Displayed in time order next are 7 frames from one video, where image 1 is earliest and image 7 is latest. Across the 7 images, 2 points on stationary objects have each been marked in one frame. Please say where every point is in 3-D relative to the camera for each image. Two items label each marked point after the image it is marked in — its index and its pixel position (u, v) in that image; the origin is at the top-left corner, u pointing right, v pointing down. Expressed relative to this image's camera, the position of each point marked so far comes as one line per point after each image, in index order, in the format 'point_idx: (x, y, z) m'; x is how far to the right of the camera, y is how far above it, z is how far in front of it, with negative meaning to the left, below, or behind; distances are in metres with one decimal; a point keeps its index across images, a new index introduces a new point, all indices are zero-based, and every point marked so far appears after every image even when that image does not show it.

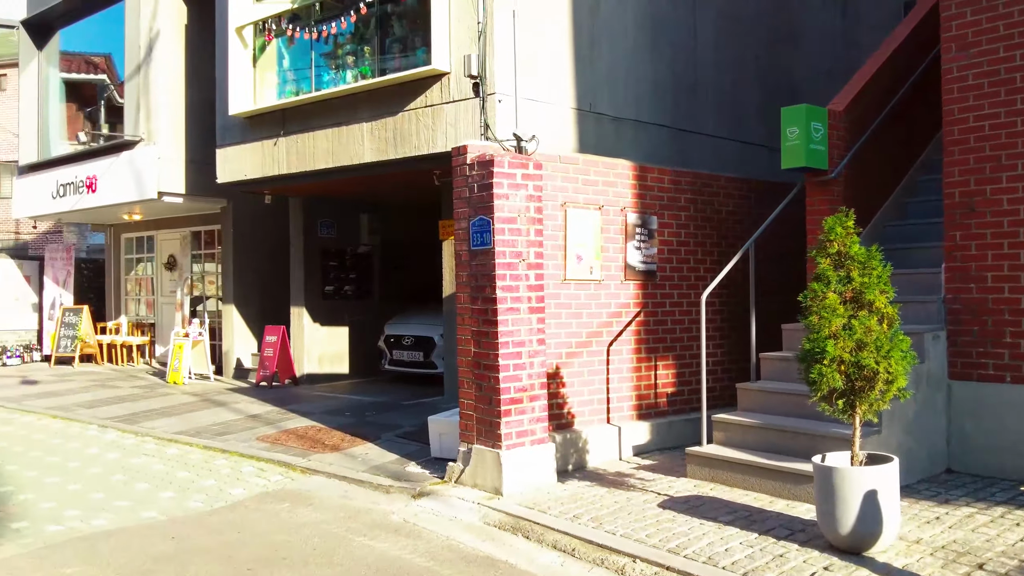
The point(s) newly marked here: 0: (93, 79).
0: (-6.6, +3.3, +13.9) m
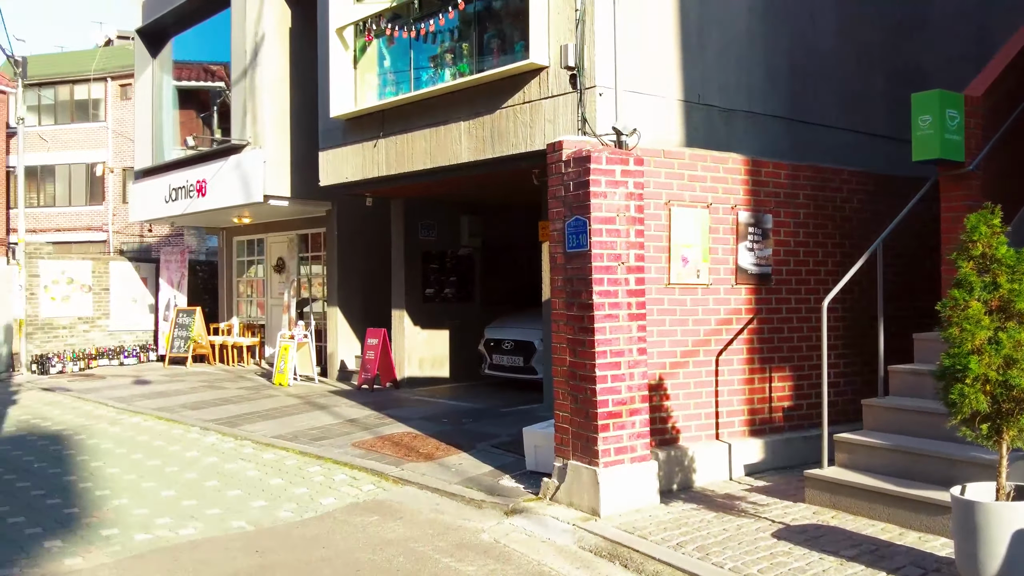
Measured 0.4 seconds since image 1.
0: (-5.0, +3.3, +14.3) m
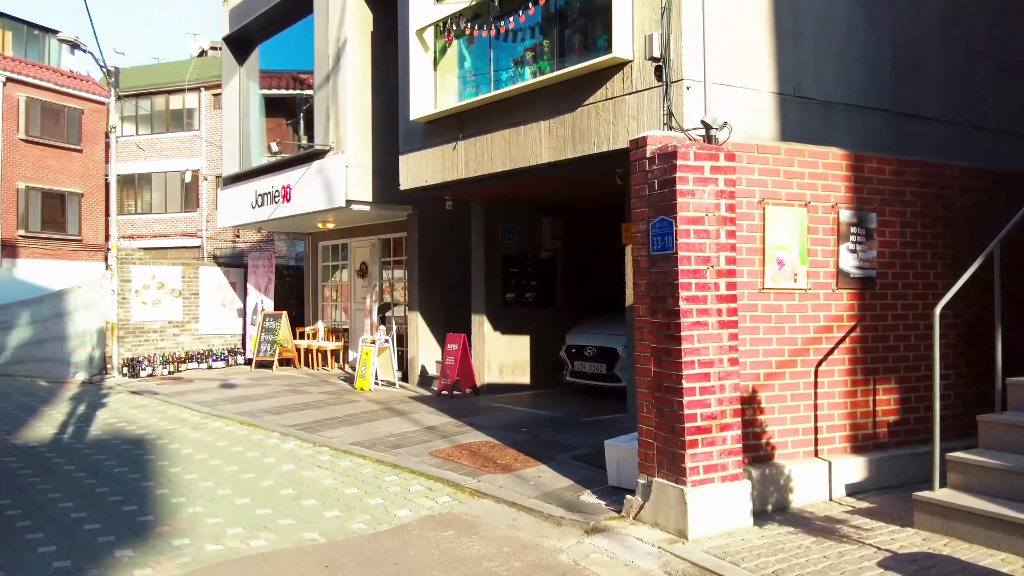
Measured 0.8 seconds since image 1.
0: (-3.6, +3.2, +14.4) m
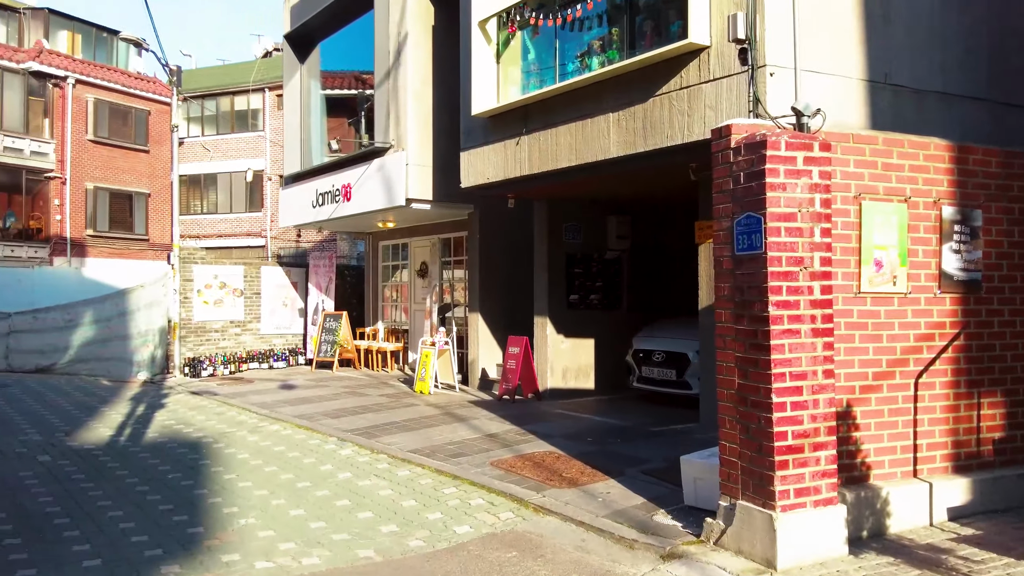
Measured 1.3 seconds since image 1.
0: (-2.6, +3.2, +14.2) m
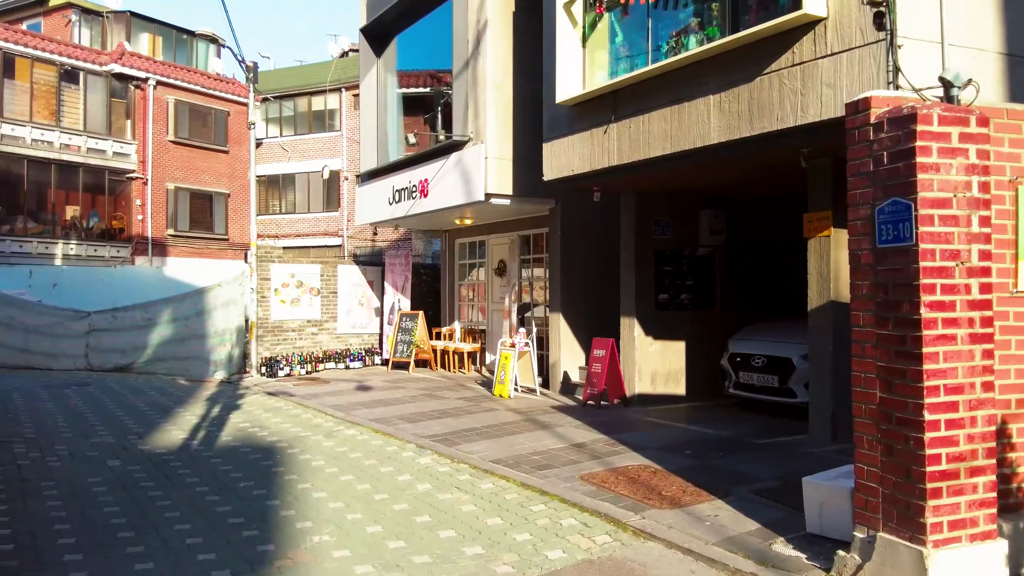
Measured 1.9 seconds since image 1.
0: (-1.3, +3.2, +13.7) m
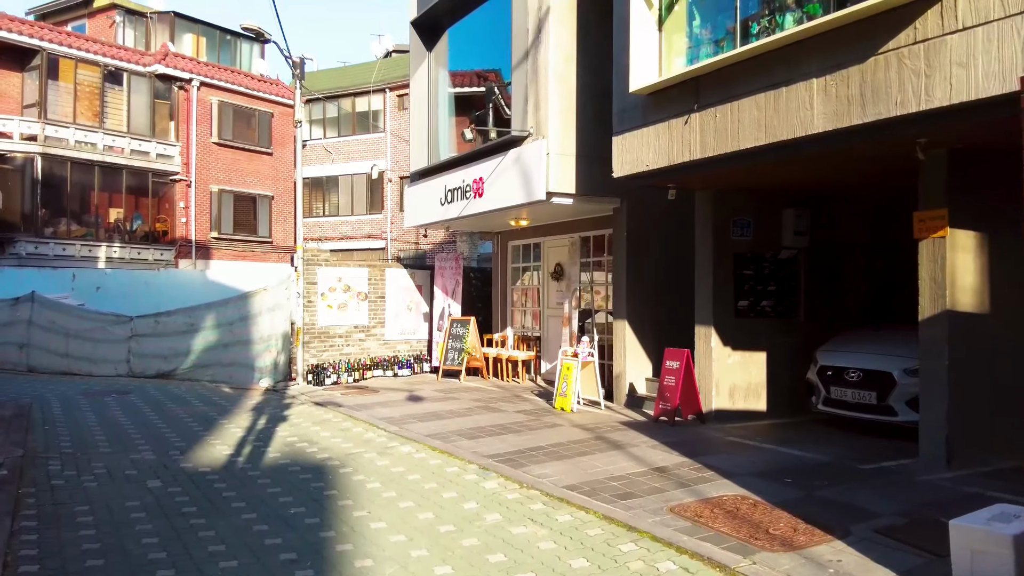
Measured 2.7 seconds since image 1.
0: (-0.4, +3.1, +13.0) m
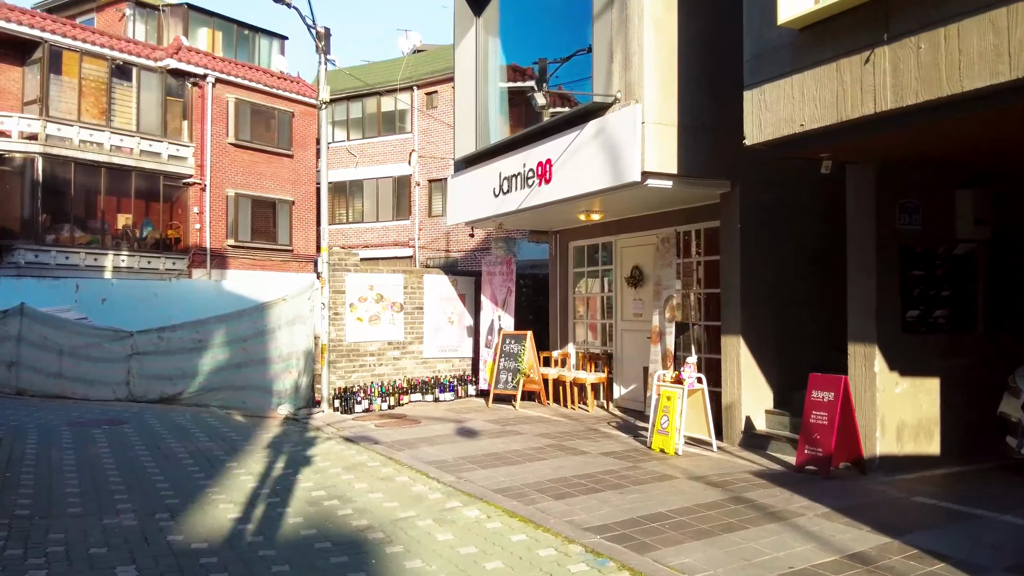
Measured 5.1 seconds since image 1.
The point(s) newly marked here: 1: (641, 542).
0: (+0.4, +3.0, +10.7) m
1: (+0.8, -1.6, +5.6) m
